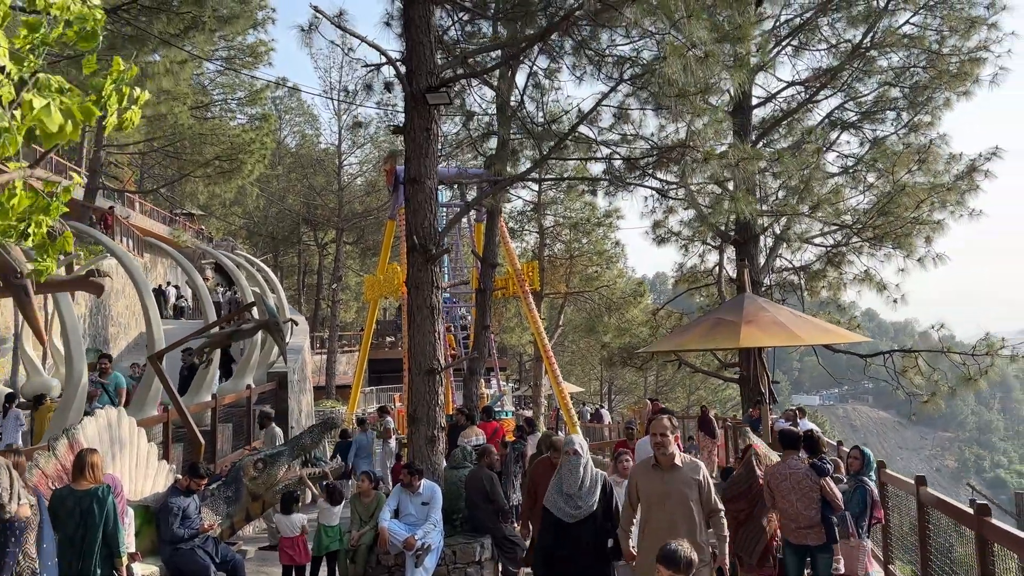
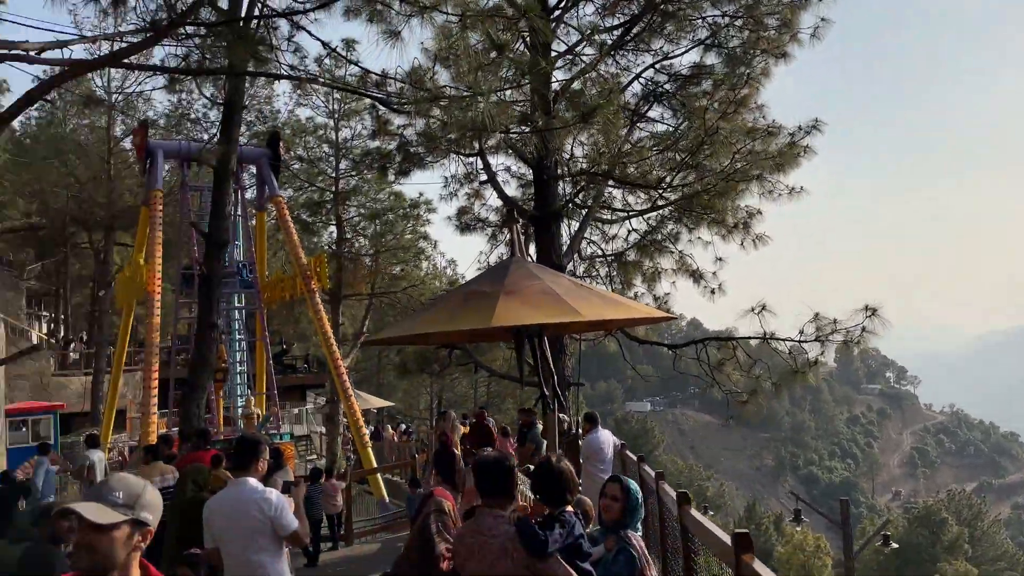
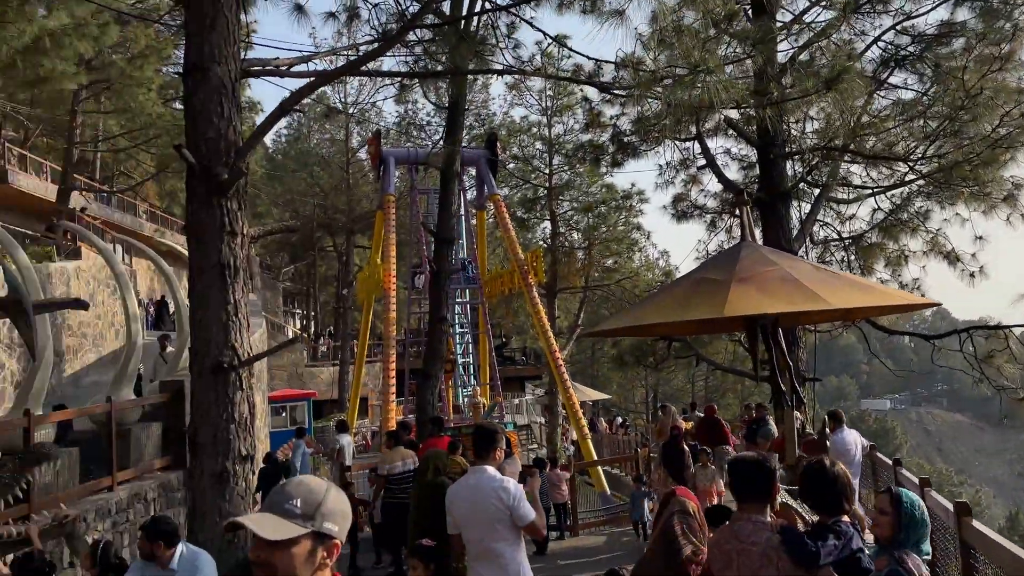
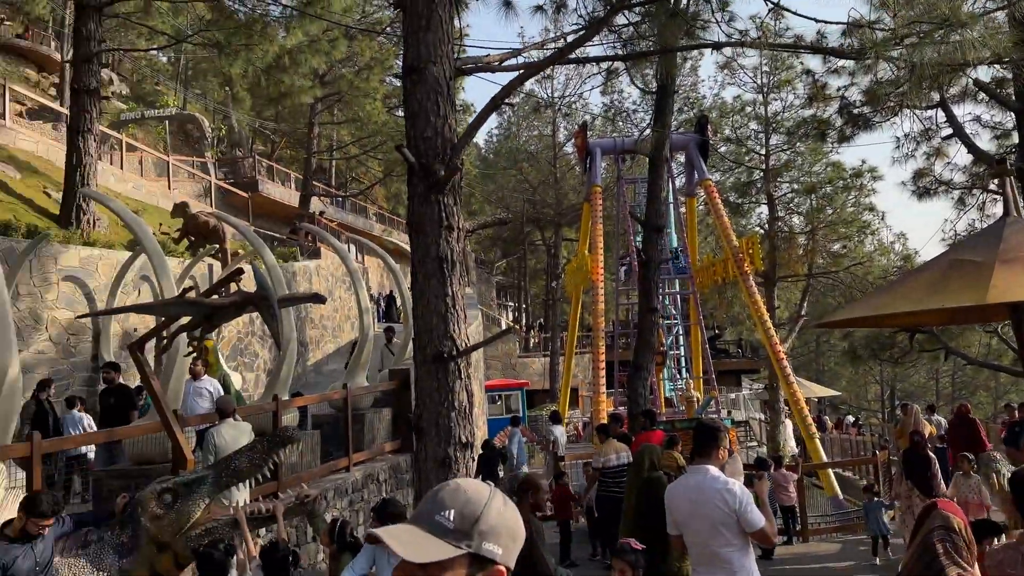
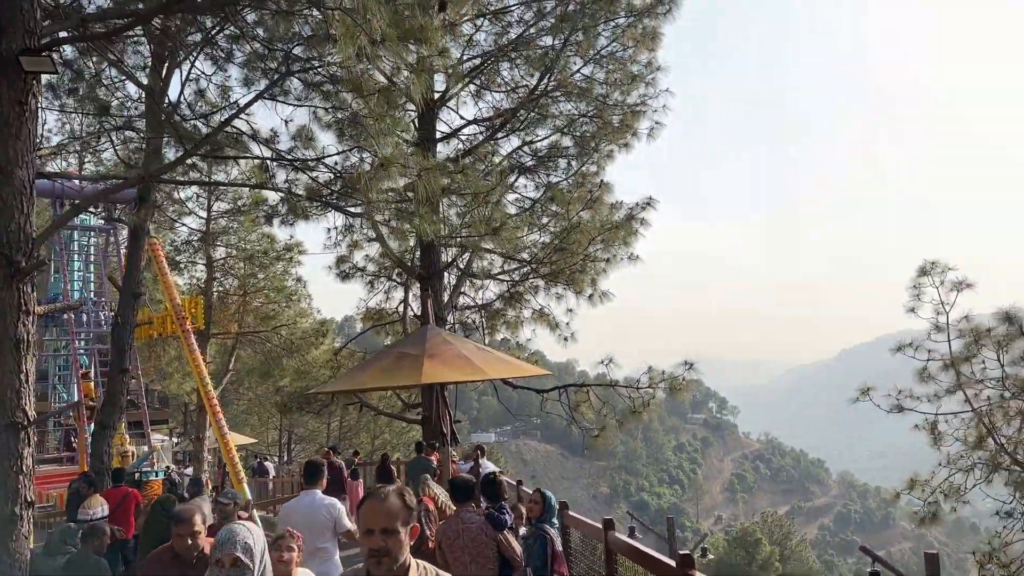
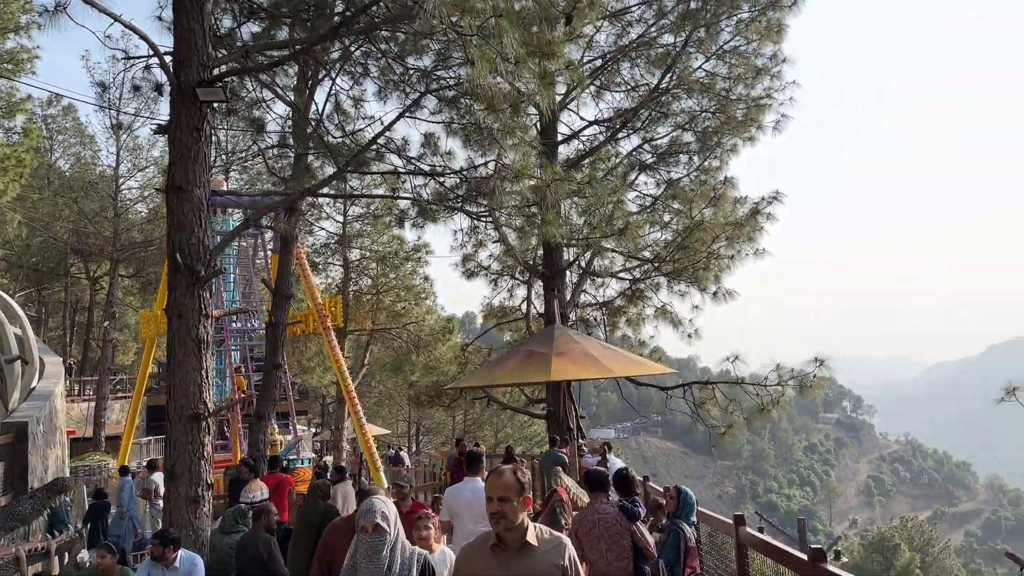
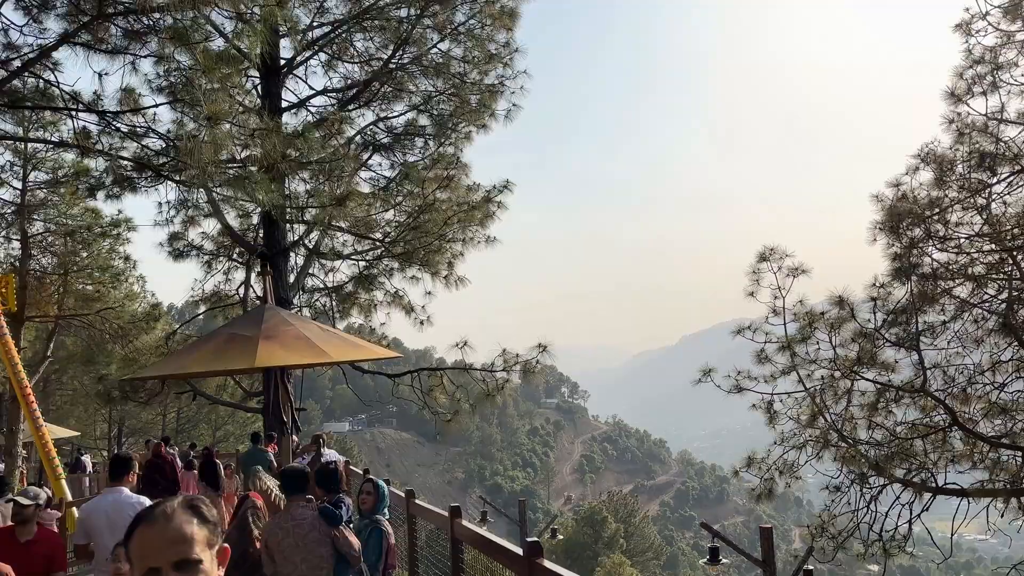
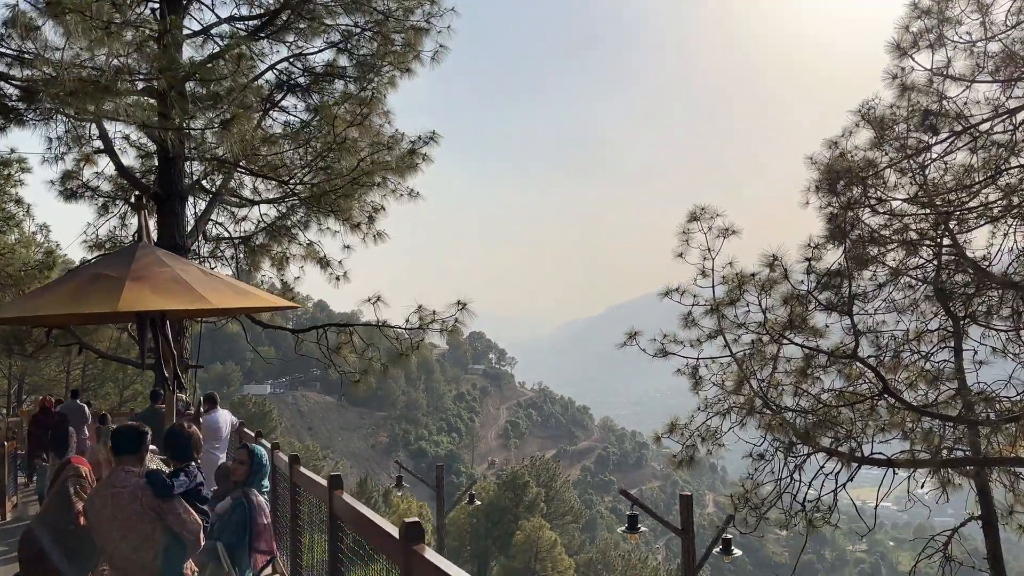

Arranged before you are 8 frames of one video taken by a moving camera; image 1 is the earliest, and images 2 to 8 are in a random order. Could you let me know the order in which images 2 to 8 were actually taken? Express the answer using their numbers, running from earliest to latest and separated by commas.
6, 5, 7, 8, 2, 3, 4
